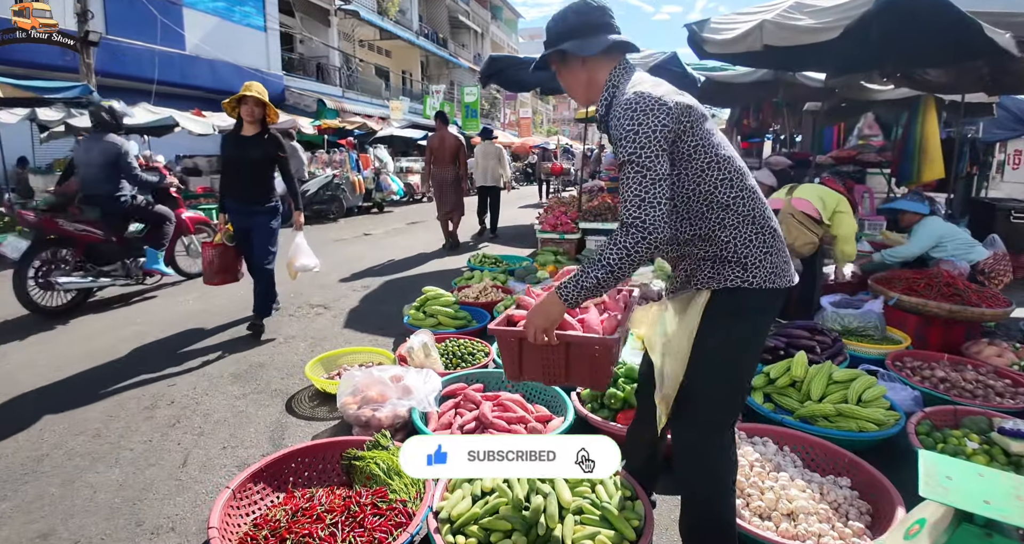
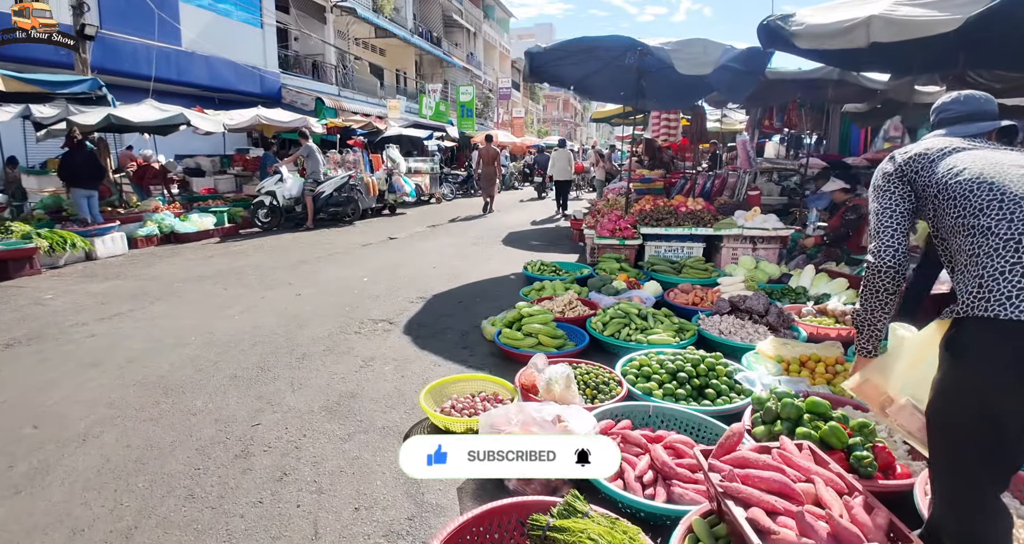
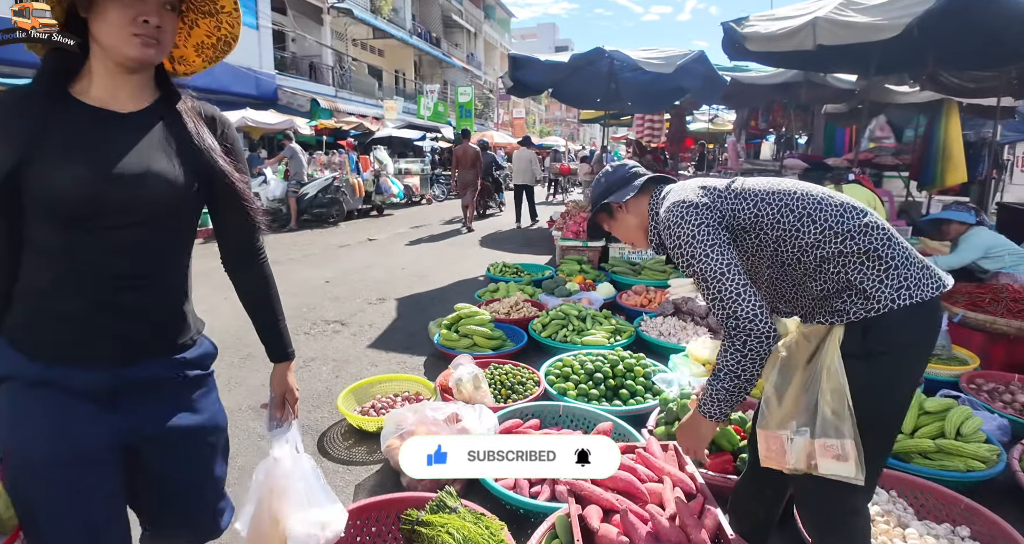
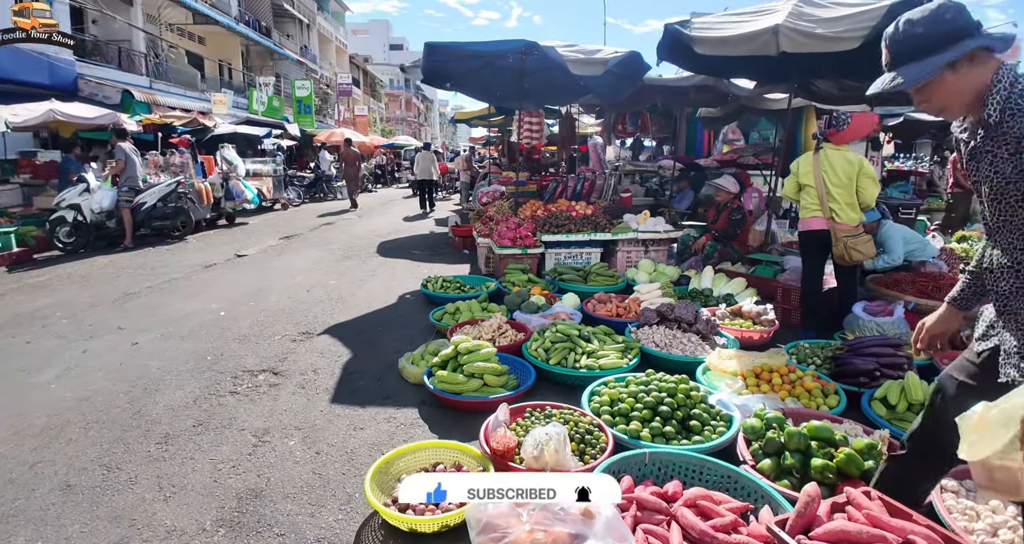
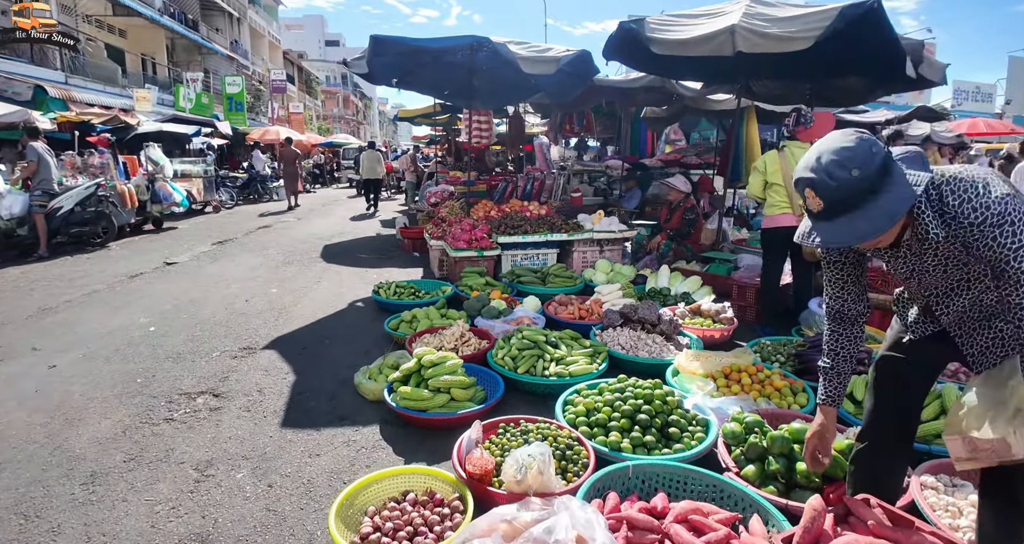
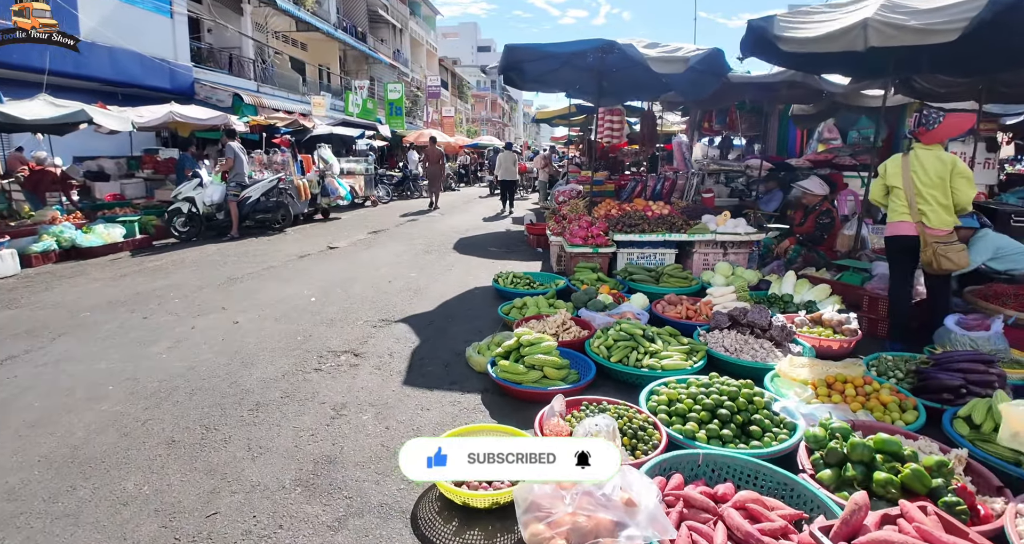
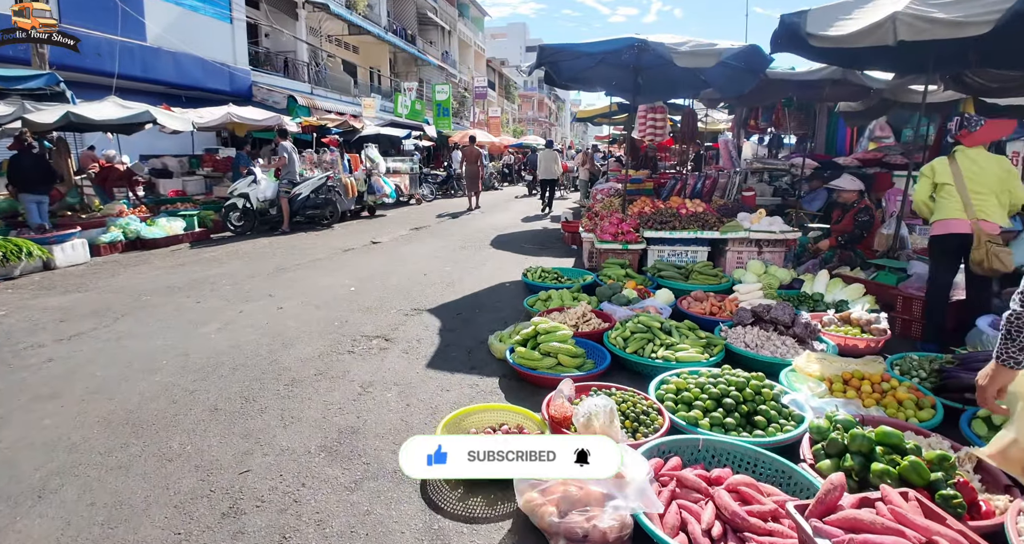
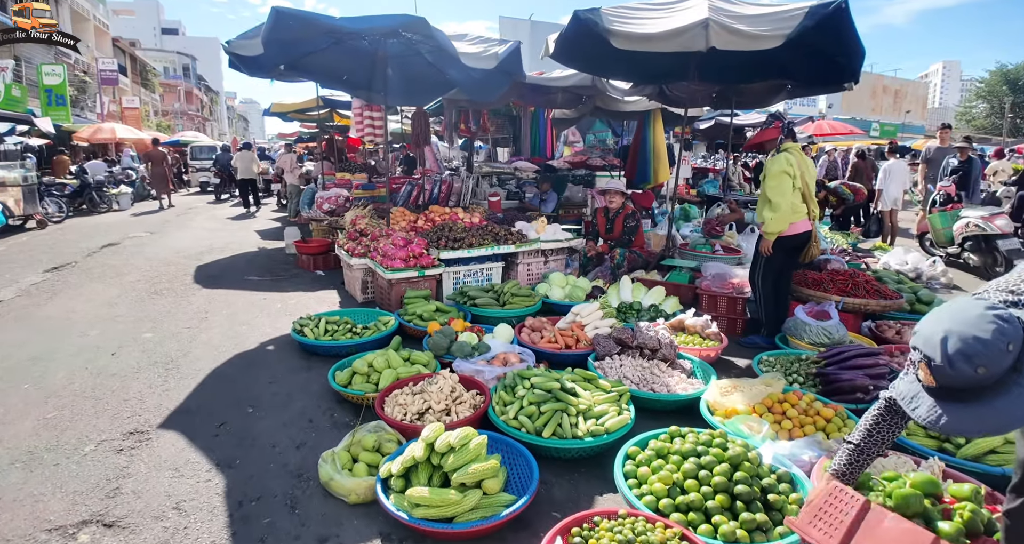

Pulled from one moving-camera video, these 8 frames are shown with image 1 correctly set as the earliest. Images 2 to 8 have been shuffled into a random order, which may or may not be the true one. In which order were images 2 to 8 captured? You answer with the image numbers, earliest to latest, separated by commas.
3, 2, 7, 6, 4, 5, 8
